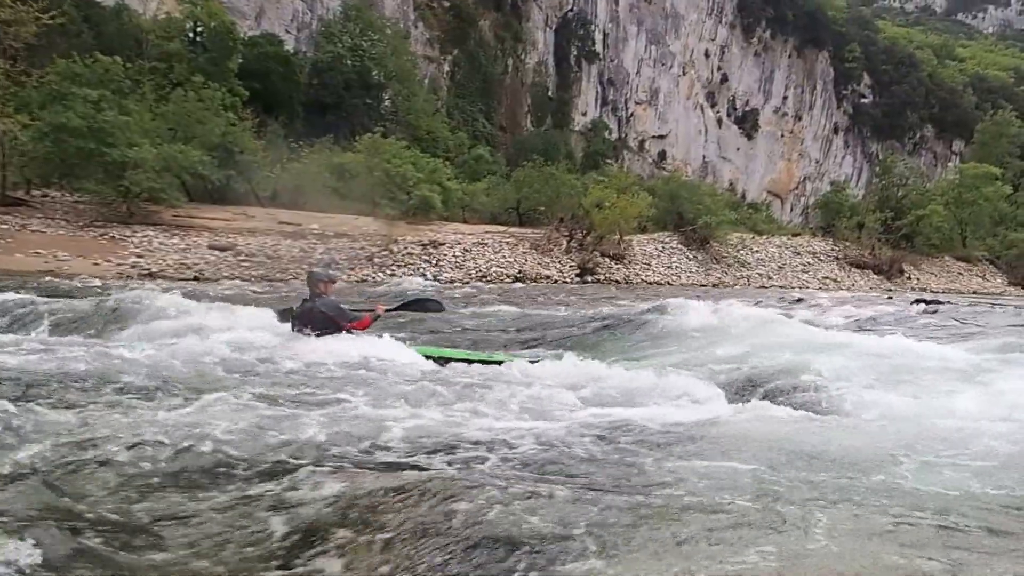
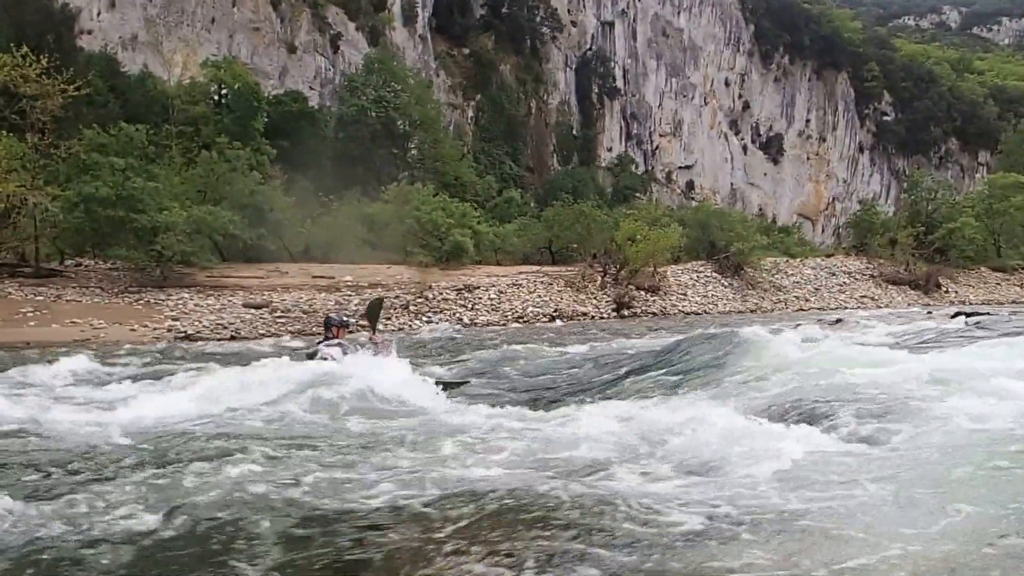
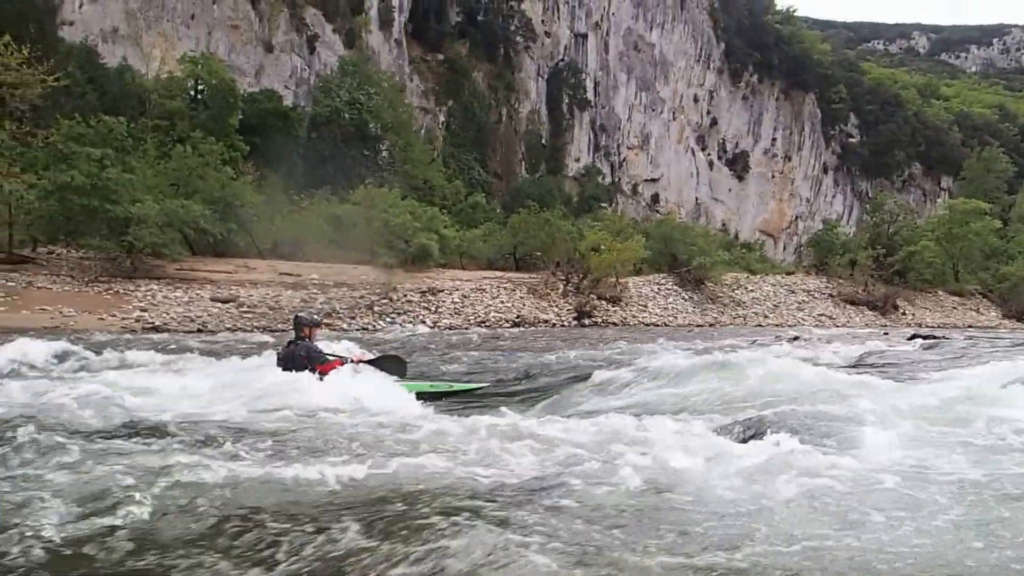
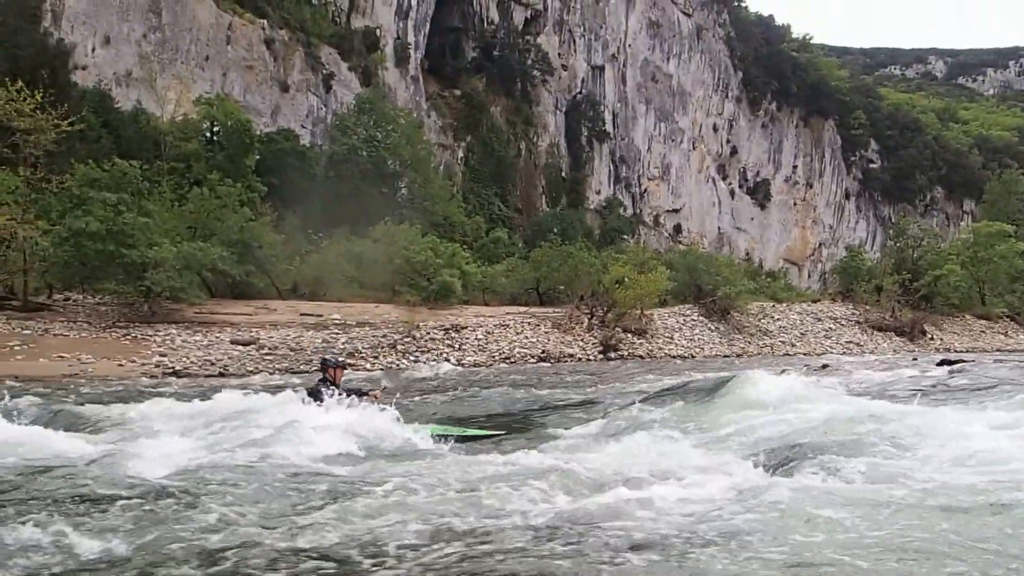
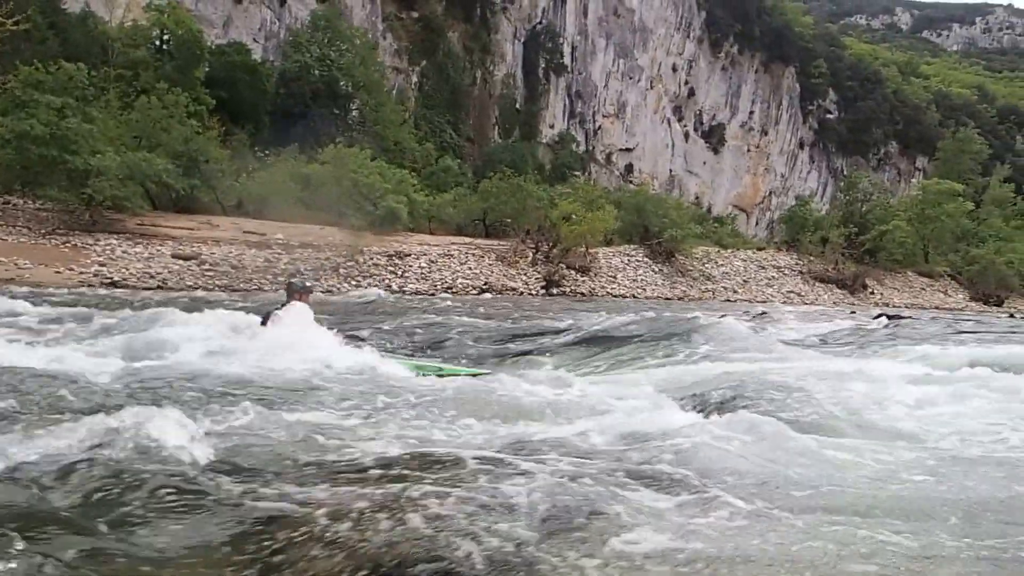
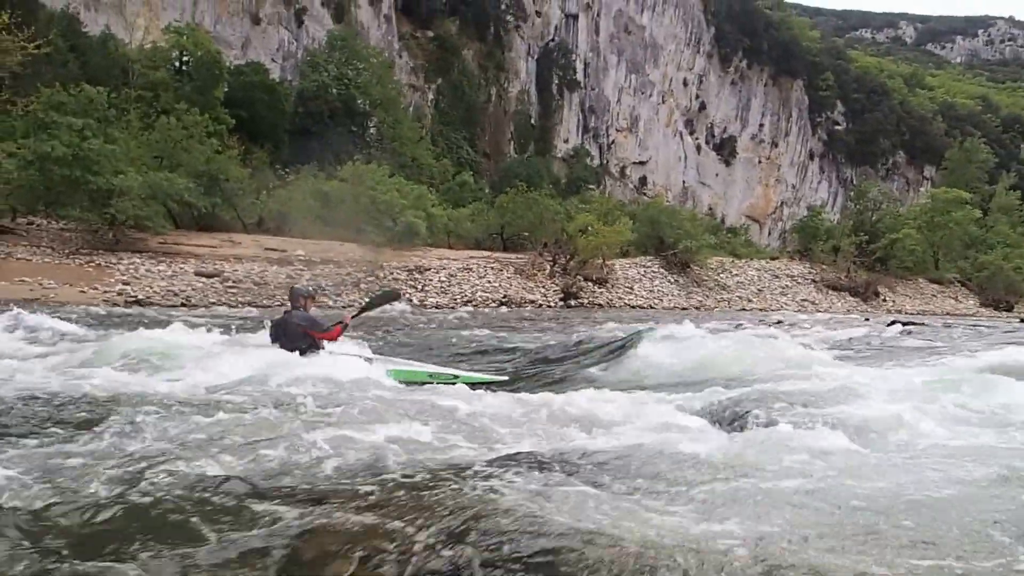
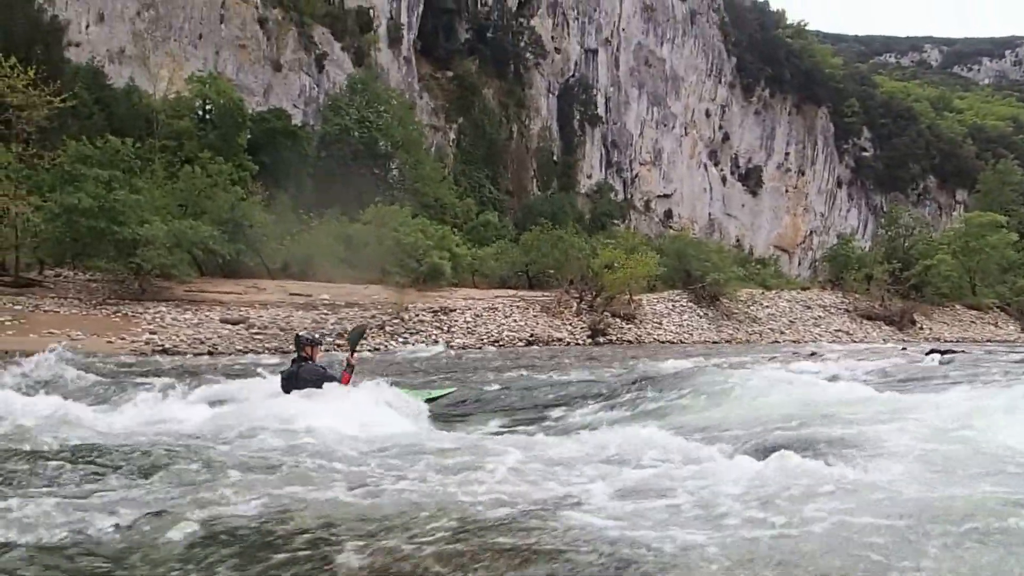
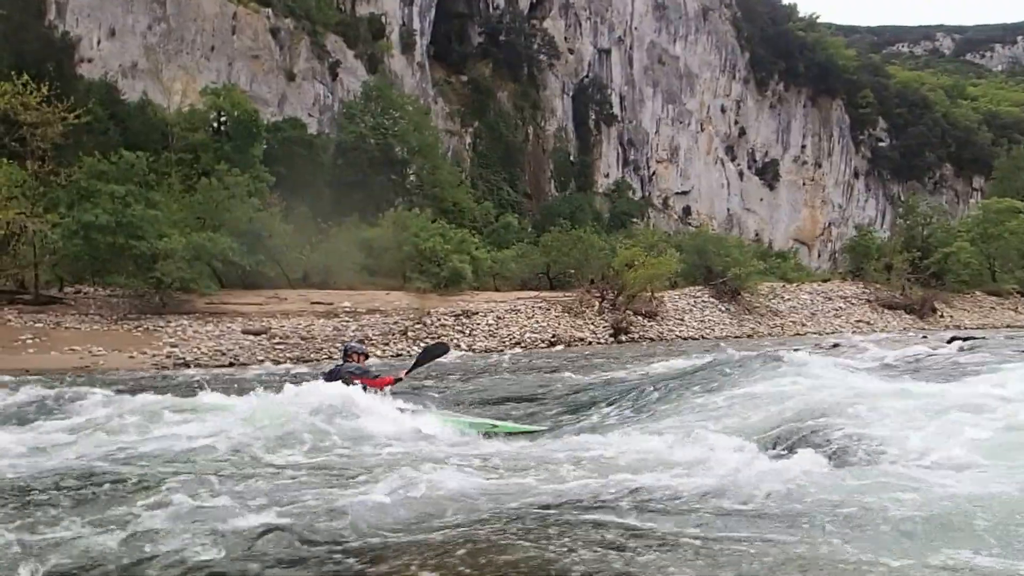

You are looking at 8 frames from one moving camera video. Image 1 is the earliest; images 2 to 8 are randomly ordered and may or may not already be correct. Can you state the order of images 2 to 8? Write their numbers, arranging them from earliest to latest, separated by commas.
5, 6, 3, 7, 4, 8, 2
